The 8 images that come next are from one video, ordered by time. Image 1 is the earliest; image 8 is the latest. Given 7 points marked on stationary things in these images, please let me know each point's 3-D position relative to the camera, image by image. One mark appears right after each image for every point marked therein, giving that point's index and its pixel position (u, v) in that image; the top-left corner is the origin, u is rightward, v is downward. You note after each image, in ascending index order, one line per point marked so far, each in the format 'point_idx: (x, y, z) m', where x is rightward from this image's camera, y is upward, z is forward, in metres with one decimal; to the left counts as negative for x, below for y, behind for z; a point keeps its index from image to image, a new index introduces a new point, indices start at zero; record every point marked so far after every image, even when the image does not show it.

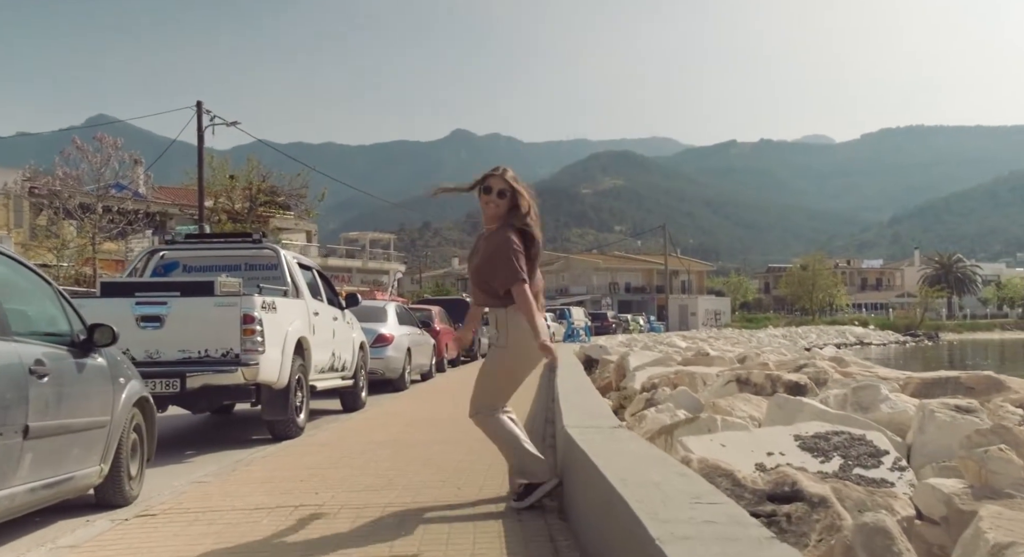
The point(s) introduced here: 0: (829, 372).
0: (+4.8, -1.4, +11.3) m
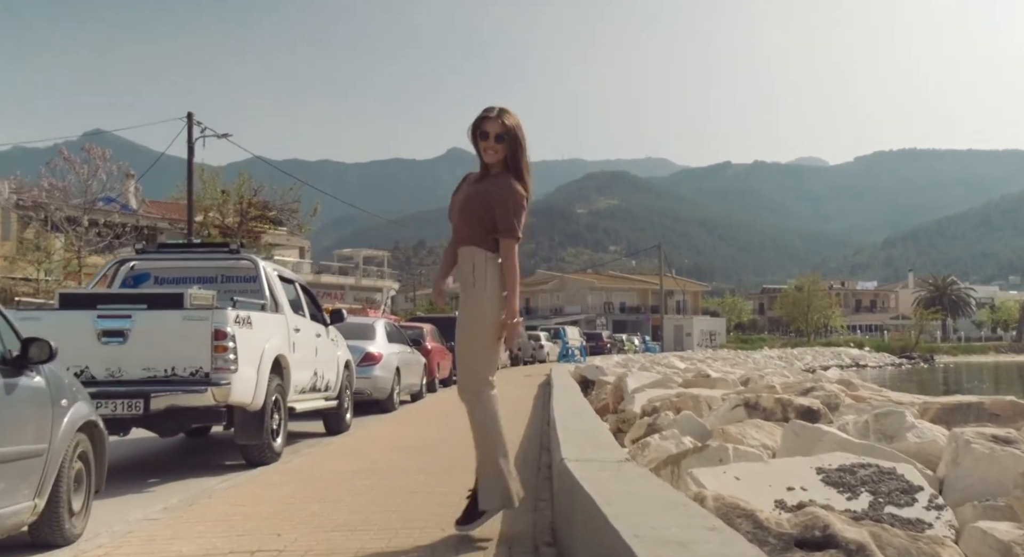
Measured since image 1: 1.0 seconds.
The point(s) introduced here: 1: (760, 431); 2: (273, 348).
0: (+4.7, -1.7, +10.7) m
1: (+2.6, -1.6, +7.7) m
2: (-3.0, -0.9, +9.4) m
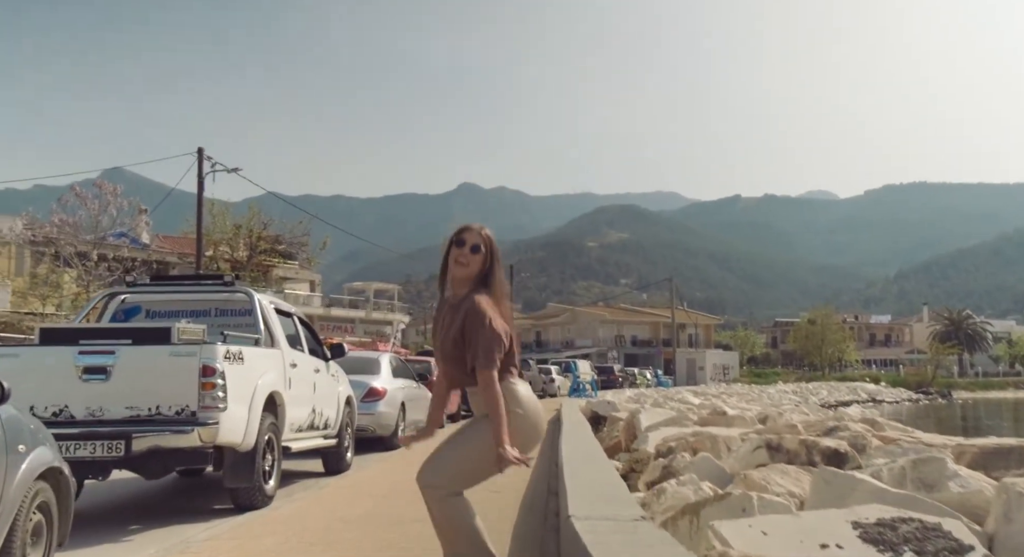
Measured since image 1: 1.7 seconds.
0: (+4.8, -2.1, +10.1) m
1: (+2.6, -1.9, +7.1) m
2: (-2.9, -1.3, +8.9) m
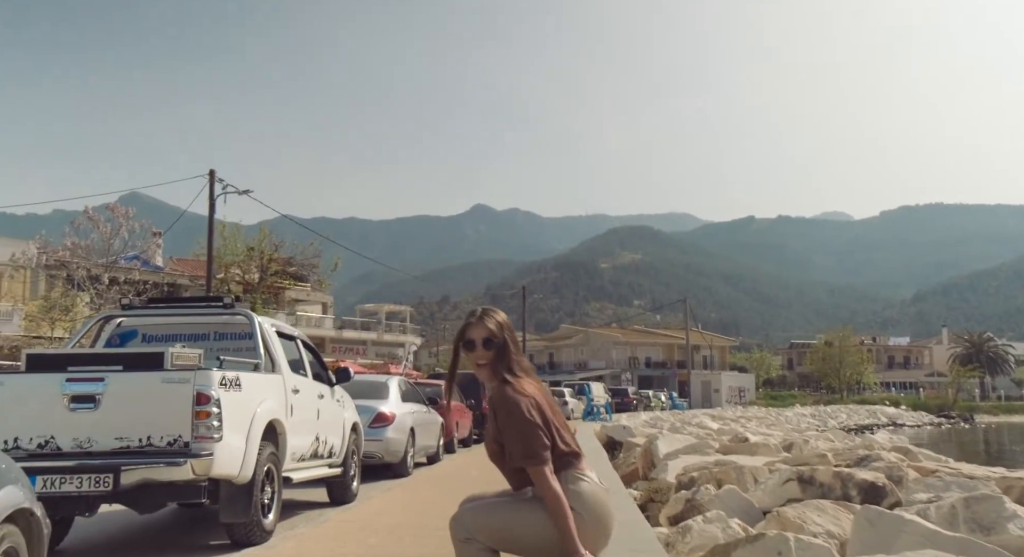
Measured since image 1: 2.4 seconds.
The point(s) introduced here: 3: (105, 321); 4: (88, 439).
0: (+5.0, -2.4, +9.5) m
1: (+2.7, -2.1, +6.6) m
2: (-2.8, -1.5, +8.5) m
3: (-5.0, -0.5, +9.3) m
4: (-4.1, -1.6, +7.3) m
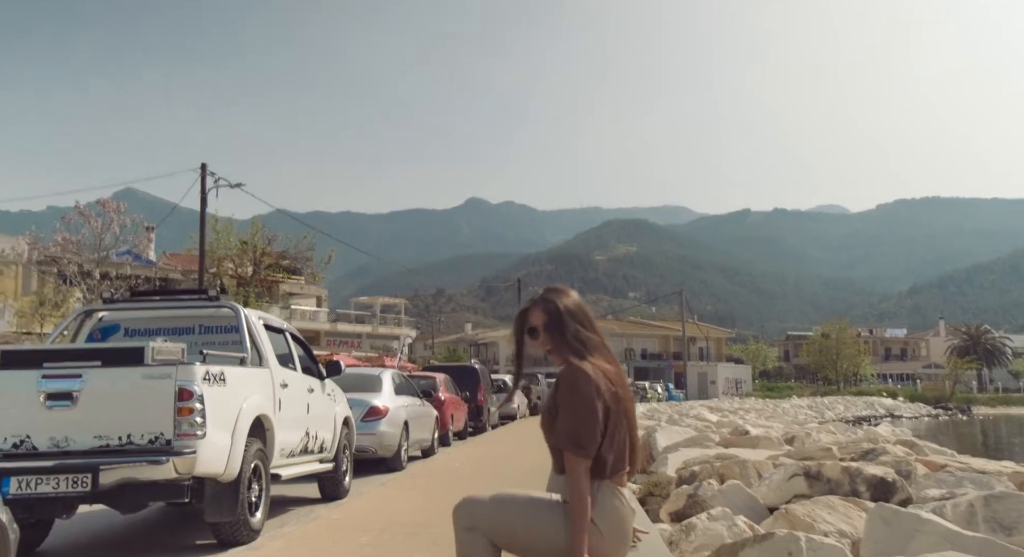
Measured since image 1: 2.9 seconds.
0: (+4.9, -2.3, +9.2) m
1: (+2.7, -2.0, +6.3) m
2: (-2.8, -1.4, +8.2) m
3: (-5.1, -0.4, +8.9) m
4: (-4.2, -1.5, +7.0) m
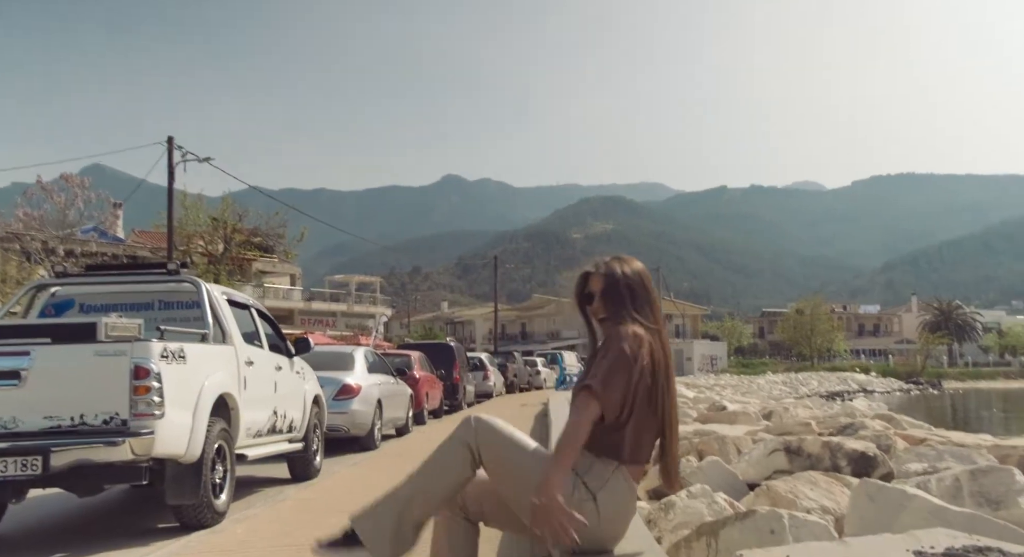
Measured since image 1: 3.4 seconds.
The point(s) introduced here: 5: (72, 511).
0: (+4.6, -1.9, +9.1) m
1: (+2.5, -1.7, +6.1) m
2: (-3.1, -1.1, +7.8) m
3: (-5.4, -0.1, +8.5) m
4: (-4.4, -1.2, +6.6) m
5: (-5.0, -2.6, +8.4) m
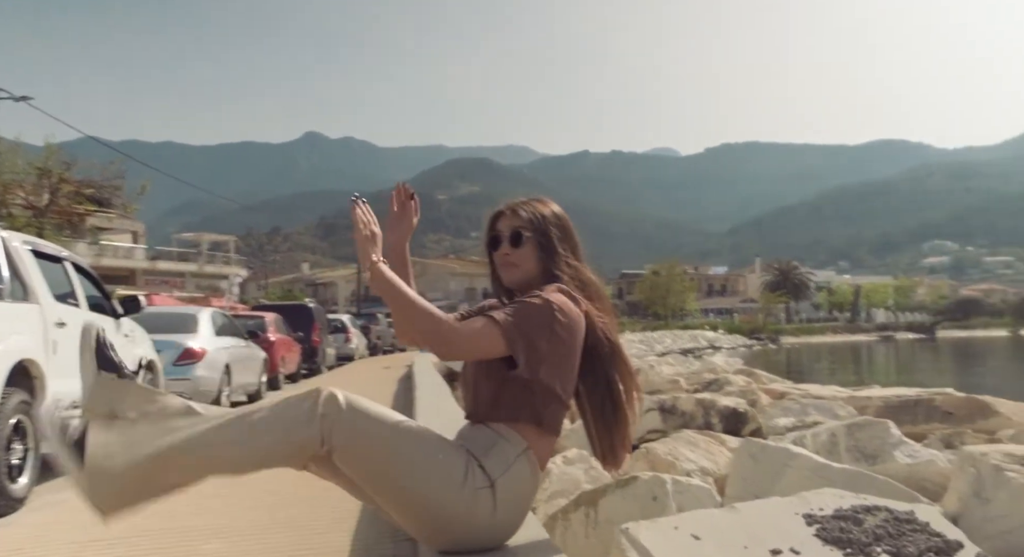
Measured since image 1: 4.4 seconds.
0: (+3.0, -1.4, +9.2) m
1: (+1.4, -1.4, +5.9) m
2: (-4.4, -0.7, +6.5) m
3: (-6.7, +0.4, +6.7) m
4: (-5.4, -0.8, +5.1) m
5: (-6.3, -2.1, +6.9) m
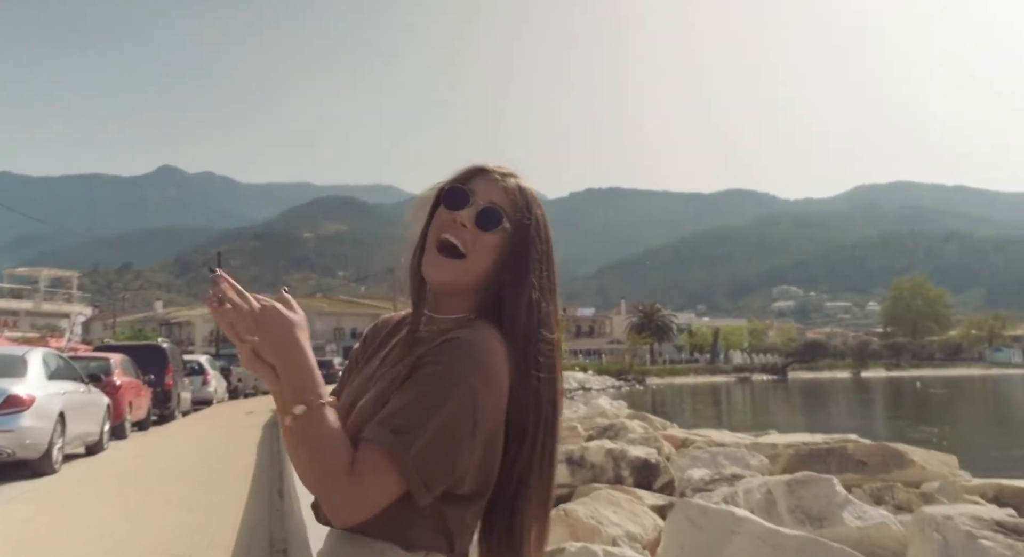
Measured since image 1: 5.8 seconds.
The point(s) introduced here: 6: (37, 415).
0: (+1.7, -1.9, +8.7) m
1: (+0.7, -1.6, +5.2) m
2: (-5.1, -0.9, +4.8) m
3: (-7.4, +0.2, +4.7) m
4: (-5.9, -0.9, +3.2) m
5: (-7.1, -2.3, +4.8) m
6: (-7.0, -2.0, +10.7) m
